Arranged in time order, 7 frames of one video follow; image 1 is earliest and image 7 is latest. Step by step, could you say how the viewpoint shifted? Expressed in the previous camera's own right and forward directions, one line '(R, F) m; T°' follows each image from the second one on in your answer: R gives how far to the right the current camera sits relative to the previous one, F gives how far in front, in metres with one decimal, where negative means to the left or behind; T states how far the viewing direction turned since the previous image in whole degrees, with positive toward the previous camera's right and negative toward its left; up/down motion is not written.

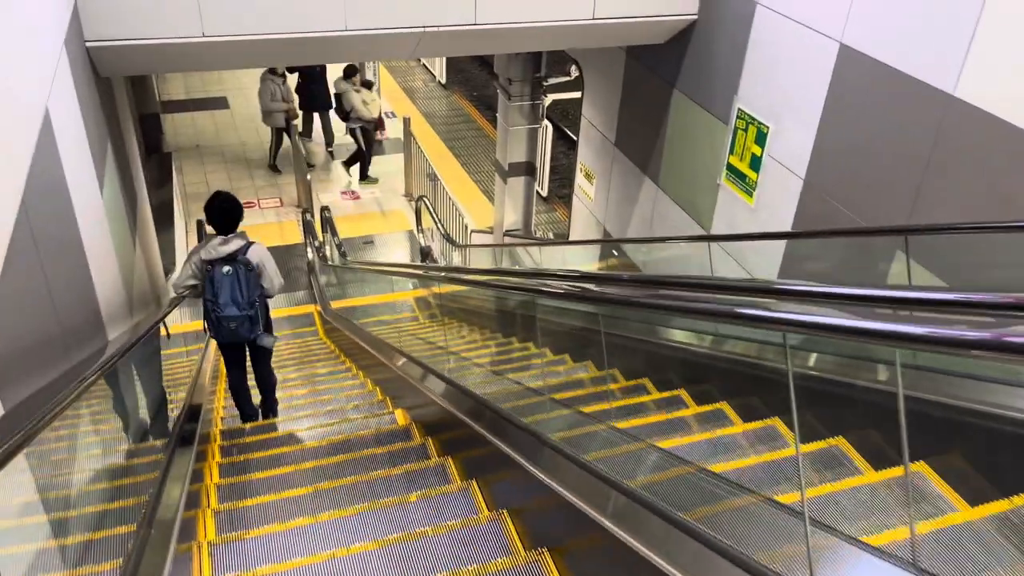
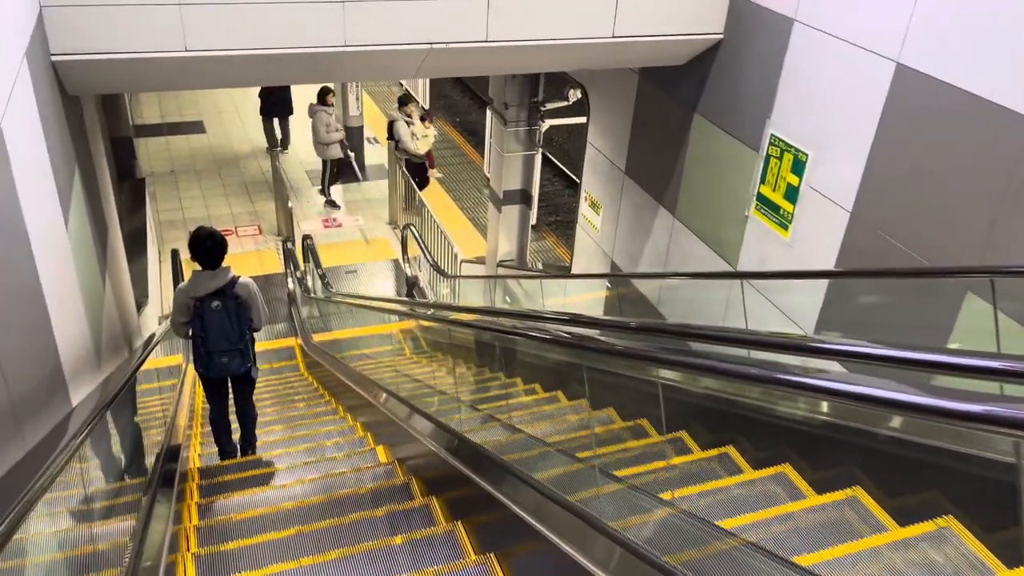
(-0.2, +0.4) m; +2°
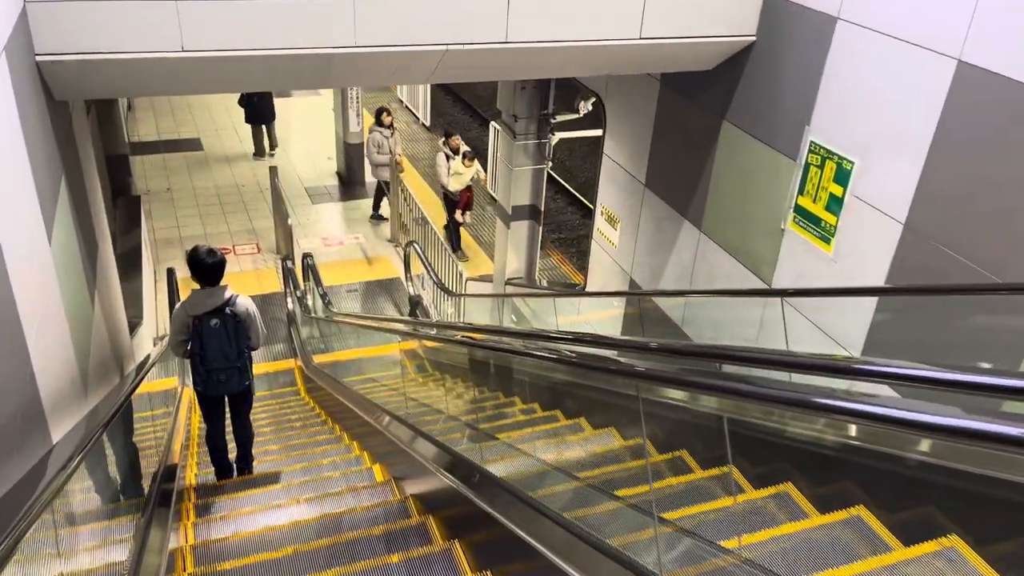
(-0.1, +0.3) m; 0°
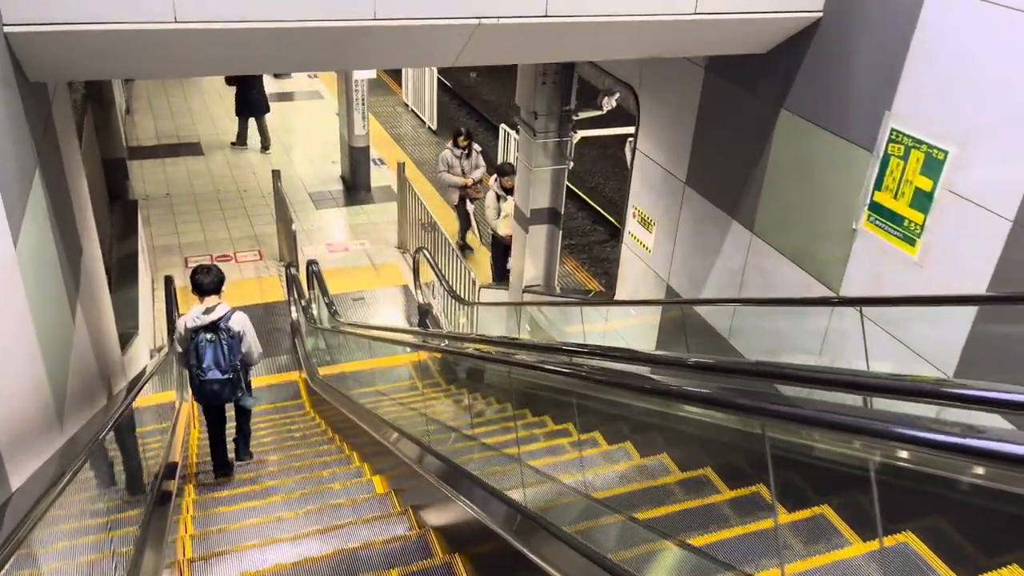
(-0.2, +0.4) m; 0°
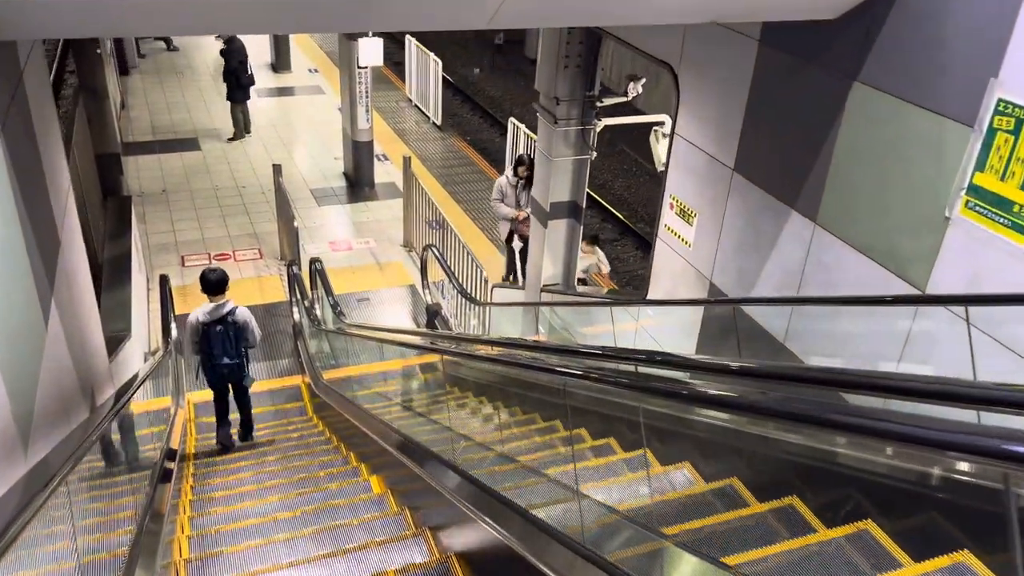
(-0.2, +0.4) m; 0°
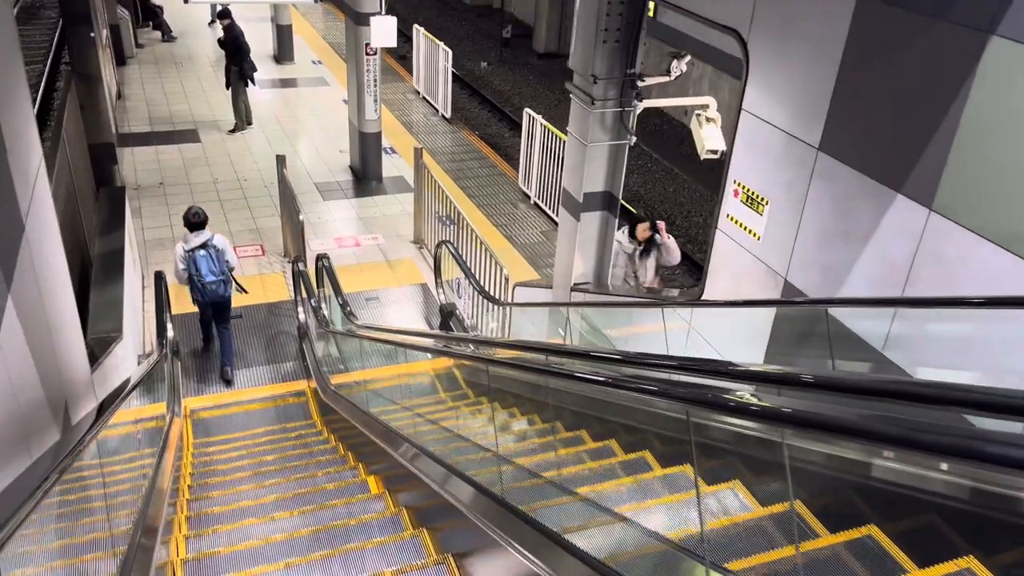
(-0.2, +0.6) m; 0°
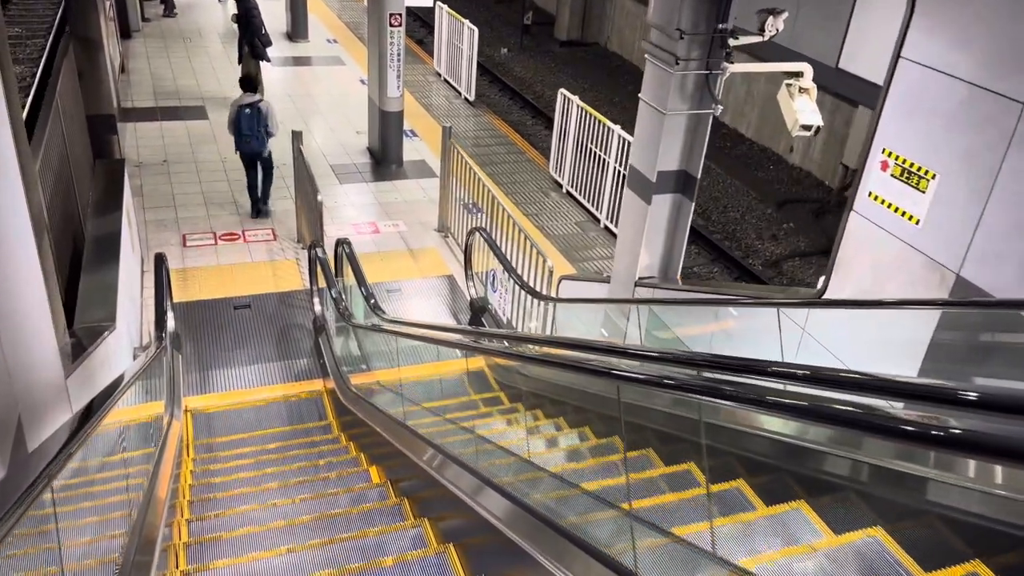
(-0.3, +0.8) m; 0°
